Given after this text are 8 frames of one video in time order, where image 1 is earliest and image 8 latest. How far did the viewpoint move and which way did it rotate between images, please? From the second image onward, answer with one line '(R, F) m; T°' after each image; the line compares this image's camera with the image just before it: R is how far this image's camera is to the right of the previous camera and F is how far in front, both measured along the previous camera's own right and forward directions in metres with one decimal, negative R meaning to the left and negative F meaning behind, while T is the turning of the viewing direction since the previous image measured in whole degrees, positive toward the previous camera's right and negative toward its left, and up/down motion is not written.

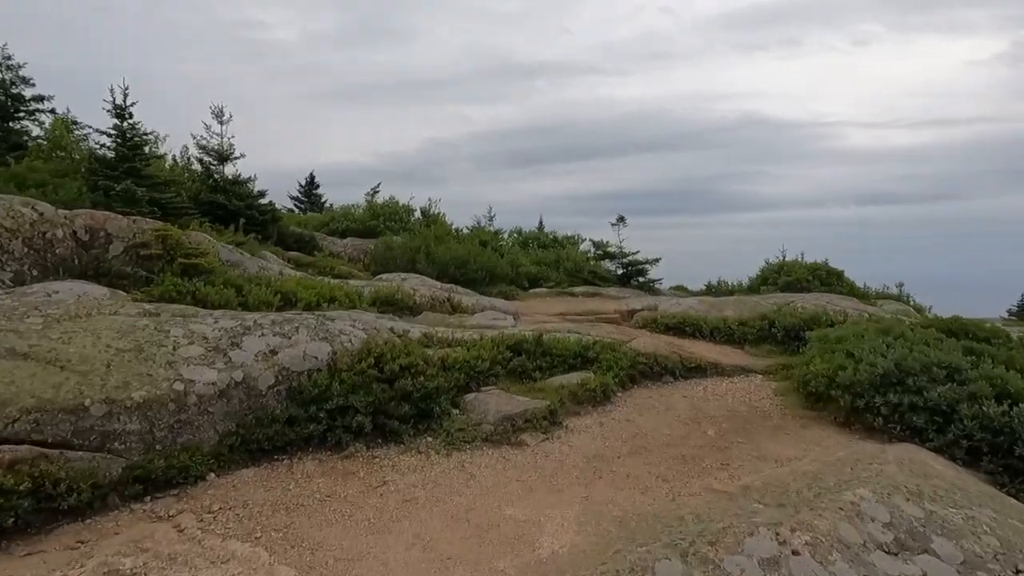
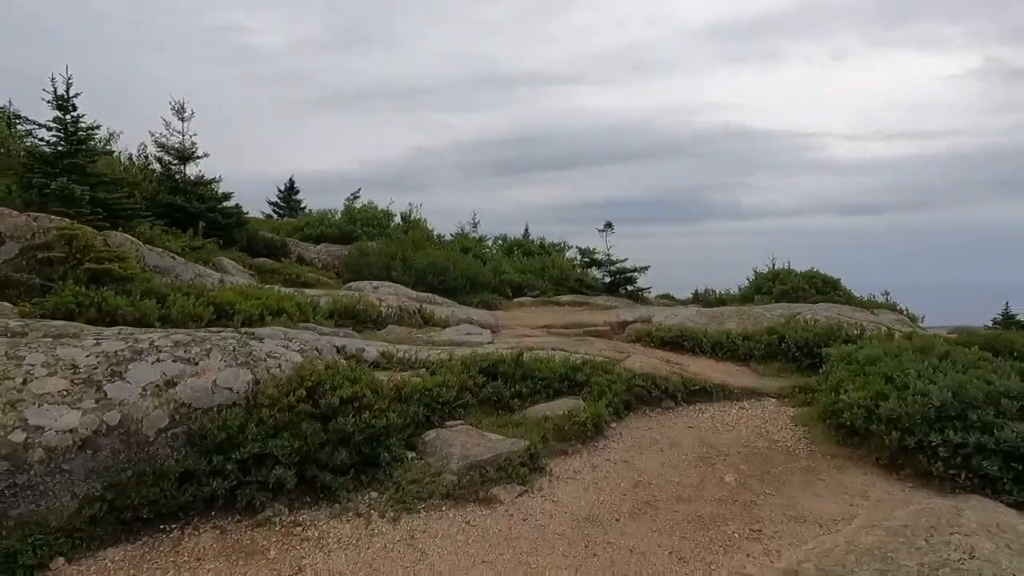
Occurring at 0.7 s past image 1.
(+0.2, +1.4) m; +1°
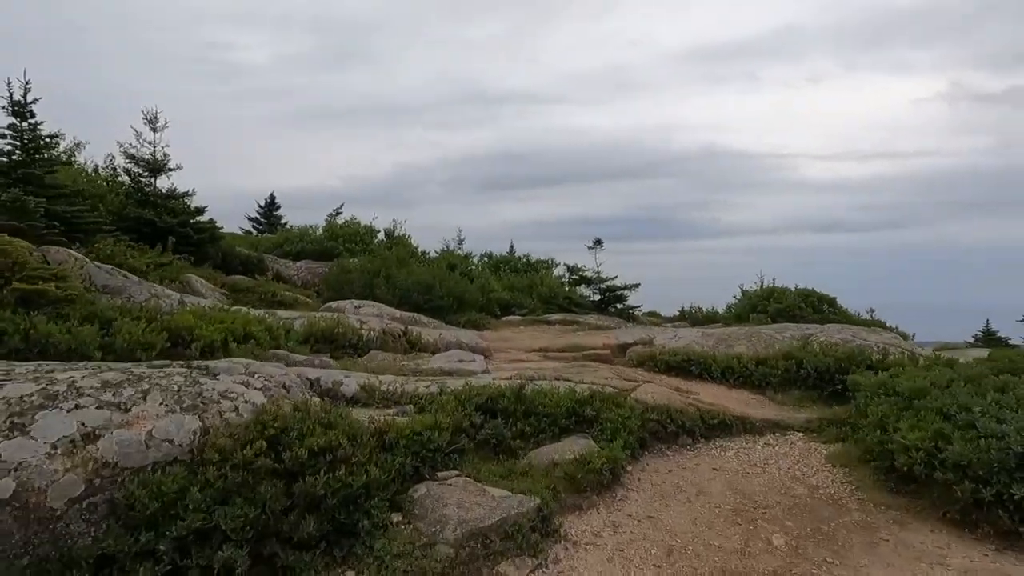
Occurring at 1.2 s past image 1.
(-0.2, +0.9) m; +2°
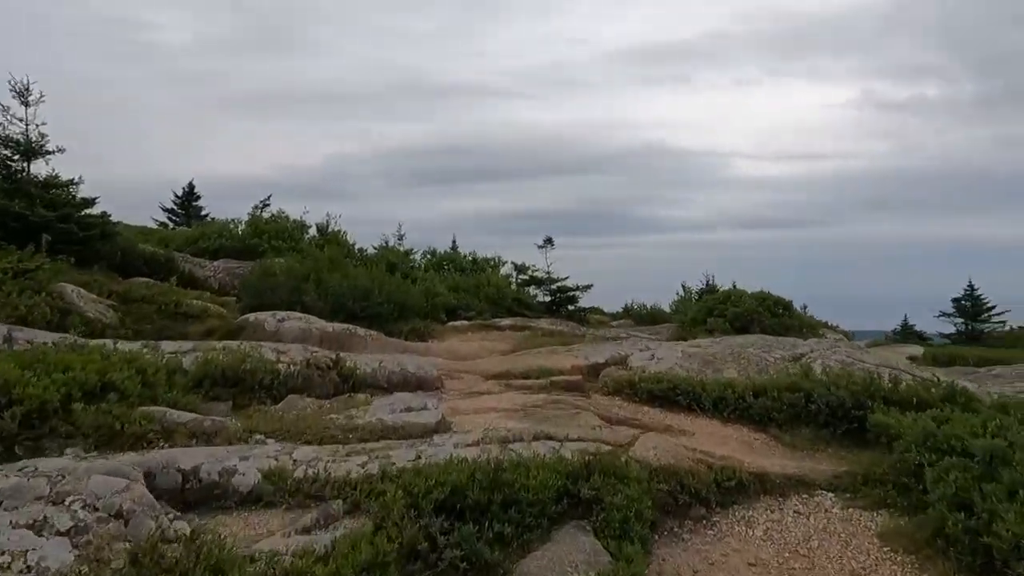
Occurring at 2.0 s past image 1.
(-0.3, +1.9) m; +6°
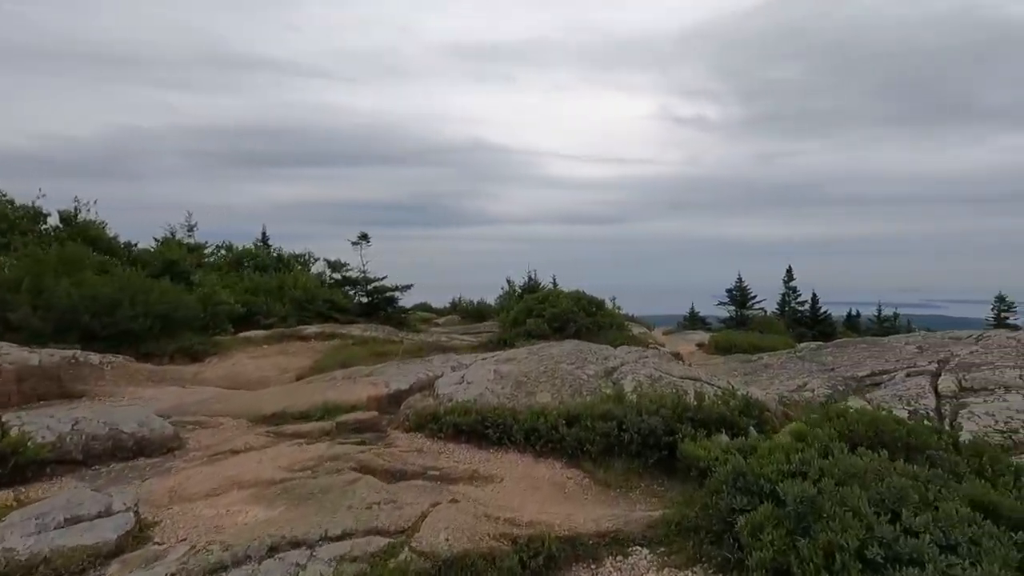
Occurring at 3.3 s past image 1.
(+0.8, +1.5) m; +18°
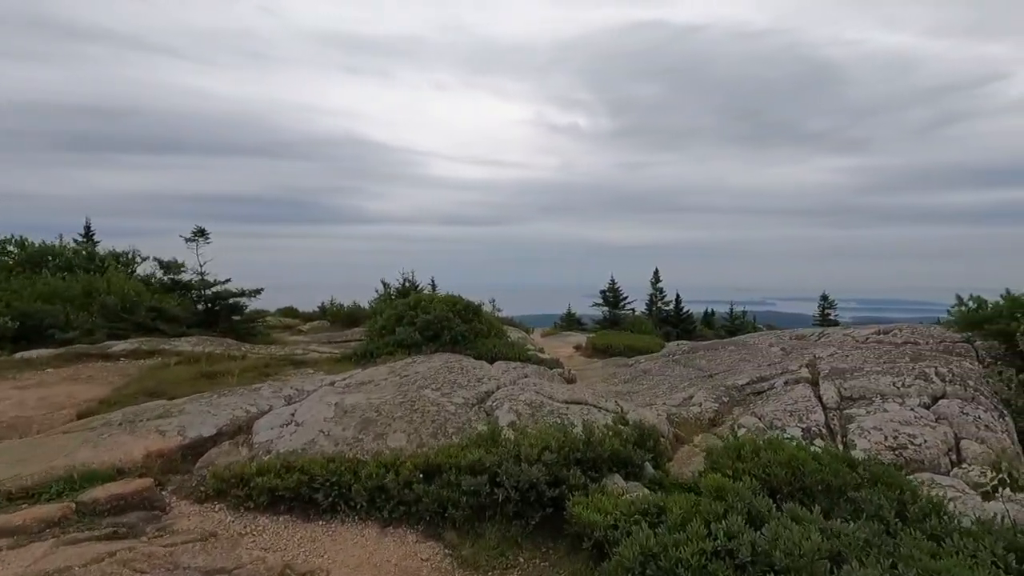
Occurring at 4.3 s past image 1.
(+0.5, +1.8) m; +13°
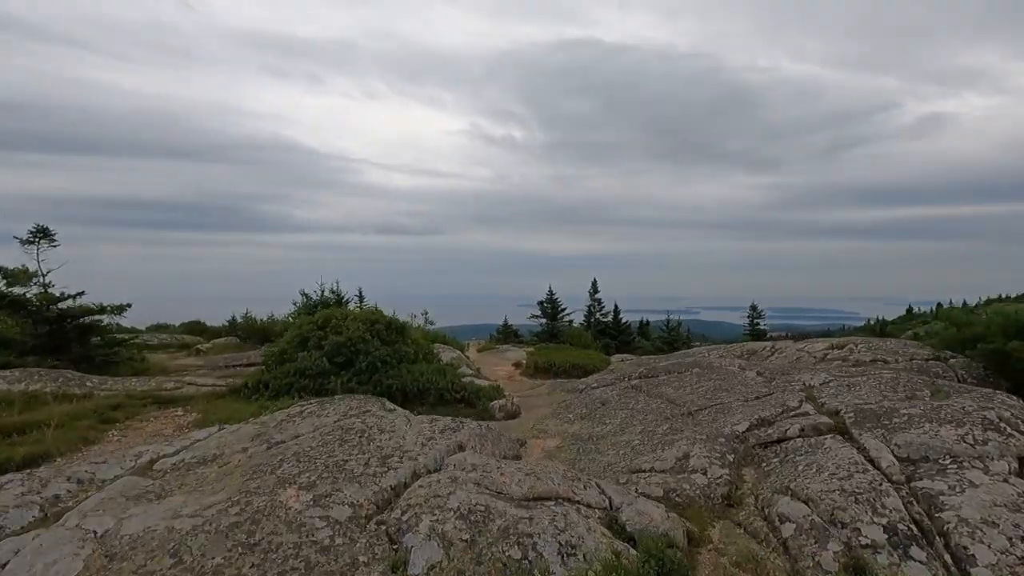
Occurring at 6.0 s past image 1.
(+0.1, +3.2) m; +7°
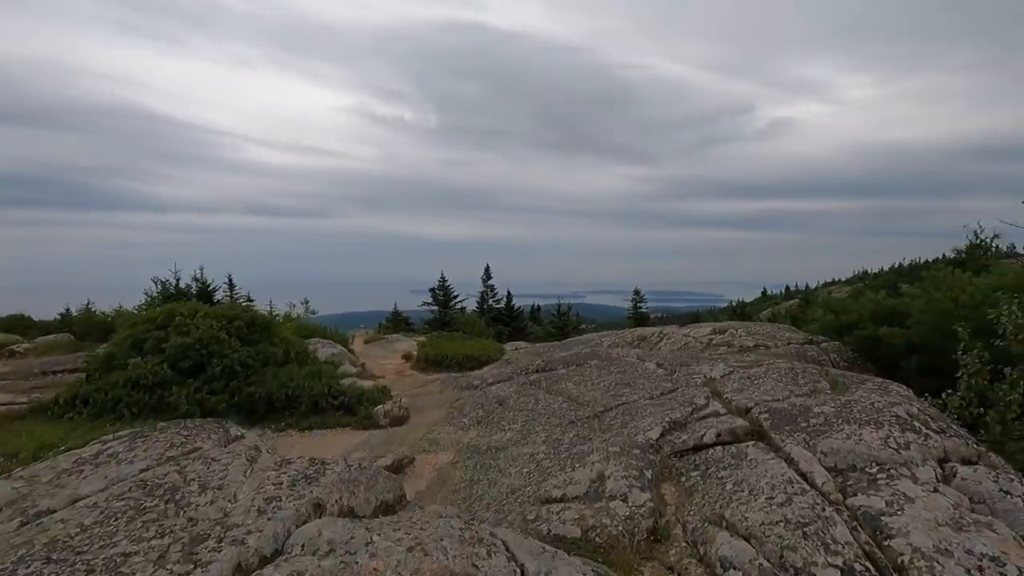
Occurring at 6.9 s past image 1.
(+0.1, +1.5) m; +11°
